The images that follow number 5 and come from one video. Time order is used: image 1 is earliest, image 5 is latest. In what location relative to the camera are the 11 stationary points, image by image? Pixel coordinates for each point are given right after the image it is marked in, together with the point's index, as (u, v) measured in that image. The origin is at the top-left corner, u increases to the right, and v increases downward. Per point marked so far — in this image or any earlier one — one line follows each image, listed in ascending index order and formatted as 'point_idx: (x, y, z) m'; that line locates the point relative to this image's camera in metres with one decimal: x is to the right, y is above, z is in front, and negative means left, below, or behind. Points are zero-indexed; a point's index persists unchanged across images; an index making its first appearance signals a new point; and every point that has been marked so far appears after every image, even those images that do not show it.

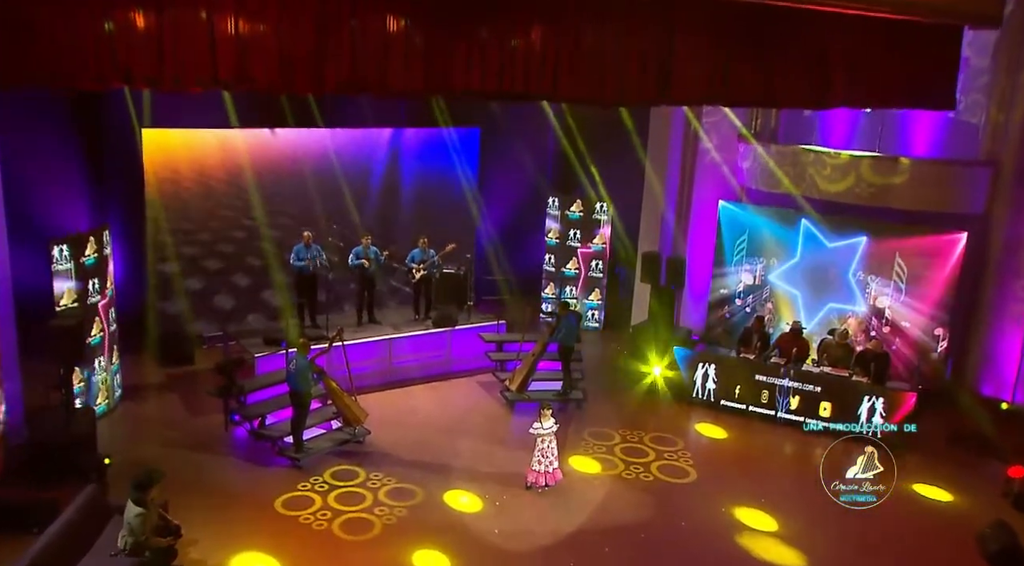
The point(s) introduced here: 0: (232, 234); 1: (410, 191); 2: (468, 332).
0: (-4.3, +0.7, +11.7) m
1: (-1.7, +1.5, +13.0) m
2: (-0.7, -0.7, +12.0) m
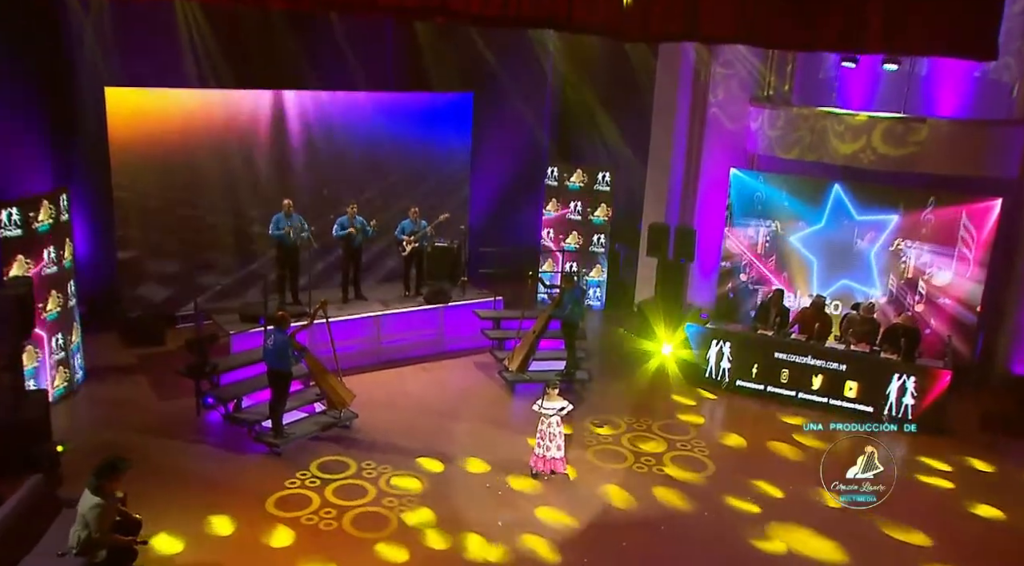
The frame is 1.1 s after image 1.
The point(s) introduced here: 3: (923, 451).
0: (-4.3, +1.1, +10.7) m
1: (-1.7, +1.9, +12.1) m
2: (-0.7, -0.4, +11.2) m
3: (+4.9, -2.0, +9.0) m
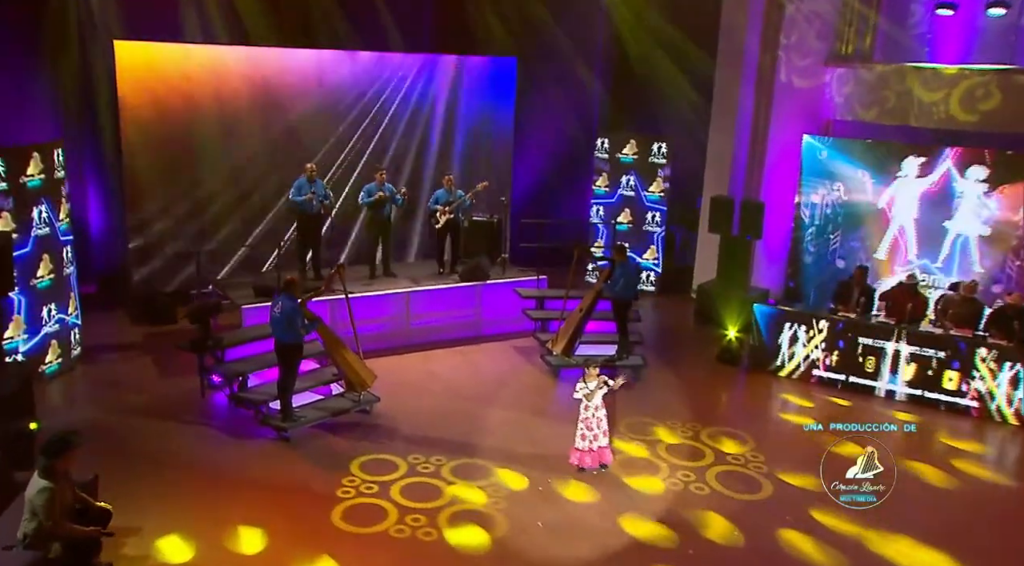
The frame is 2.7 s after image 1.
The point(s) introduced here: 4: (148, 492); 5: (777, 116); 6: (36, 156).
0: (-3.7, +1.4, +9.9) m
1: (-1.0, +2.2, +11.1) m
2: (-0.1, 0.0, +10.1) m
3: (+5.3, -1.7, +7.6) m
4: (-2.8, -1.6, +6.0) m
5: (+3.7, +2.3, +10.6) m
6: (-4.5, +1.2, +7.3) m
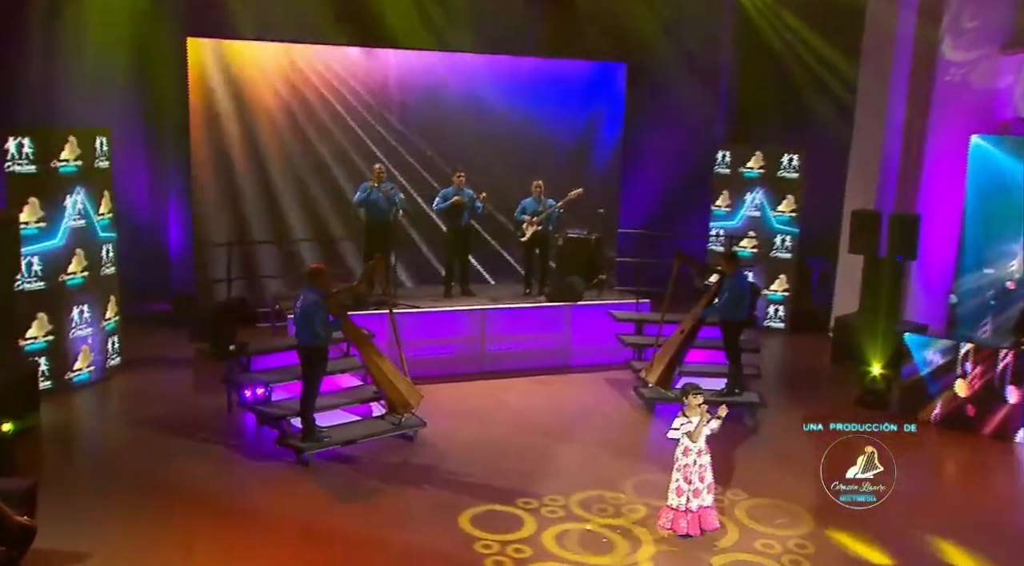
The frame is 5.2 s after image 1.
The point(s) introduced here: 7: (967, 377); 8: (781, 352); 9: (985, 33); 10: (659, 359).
0: (-2.6, +1.2, +9.2) m
1: (+0.3, +1.9, +10.0) m
2: (+0.9, -0.3, +8.6) m
3: (+5.8, -1.8, +5.2) m
4: (-2.5, -1.5, +4.9) m
5: (+4.8, +2.0, +8.7) m
6: (-3.8, +1.2, +6.7) m
7: (+4.2, -0.8, +6.9) m
8: (+3.3, -0.9, +9.4) m
9: (+5.1, +2.7, +8.3) m
10: (+1.4, -0.7, +7.3) m
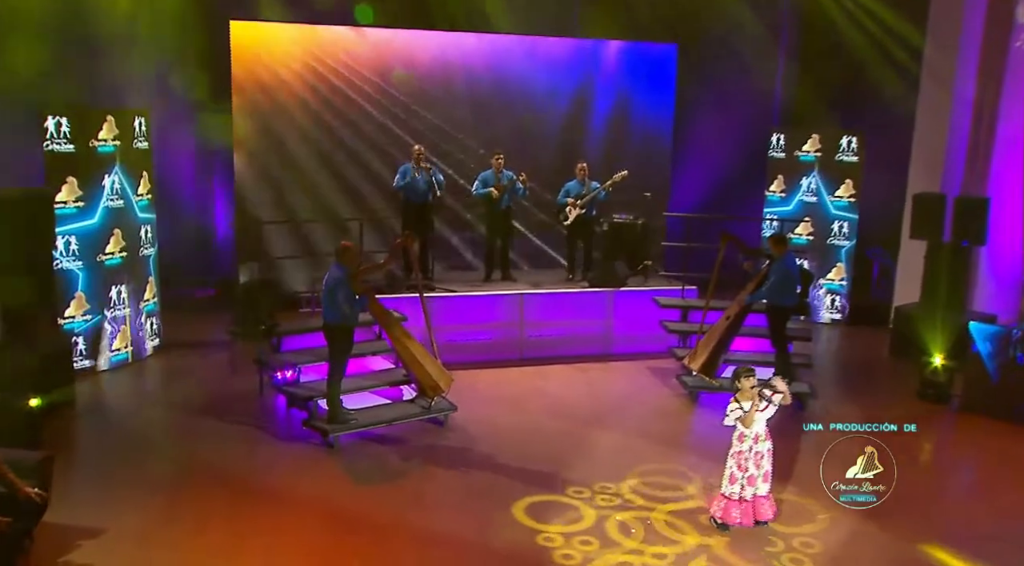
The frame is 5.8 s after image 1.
0: (-2.1, +1.4, +9.1) m
1: (+0.8, +2.1, +9.7) m
2: (+1.4, -0.1, +8.3) m
3: (+6.0, -1.7, +4.5) m
4: (-2.3, -1.4, +4.9) m
5: (+5.2, +2.1, +8.1) m
6: (-3.5, +1.4, +6.8) m
7: (+4.5, -0.7, +6.4) m
8: (+3.8, -0.7, +8.9) m
9: (+5.5, +2.8, +7.7) m
10: (+1.8, -0.6, +7.0) m
